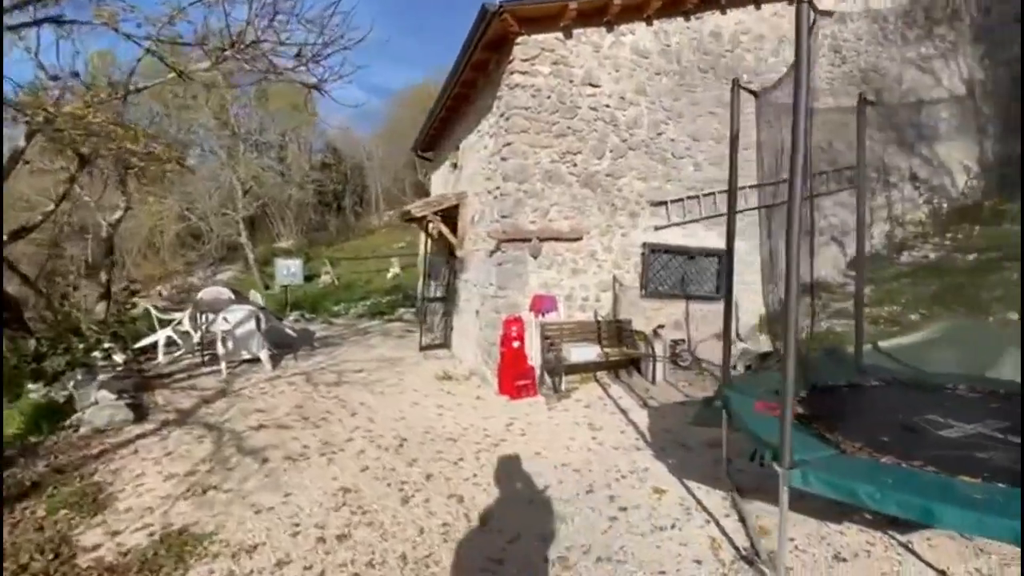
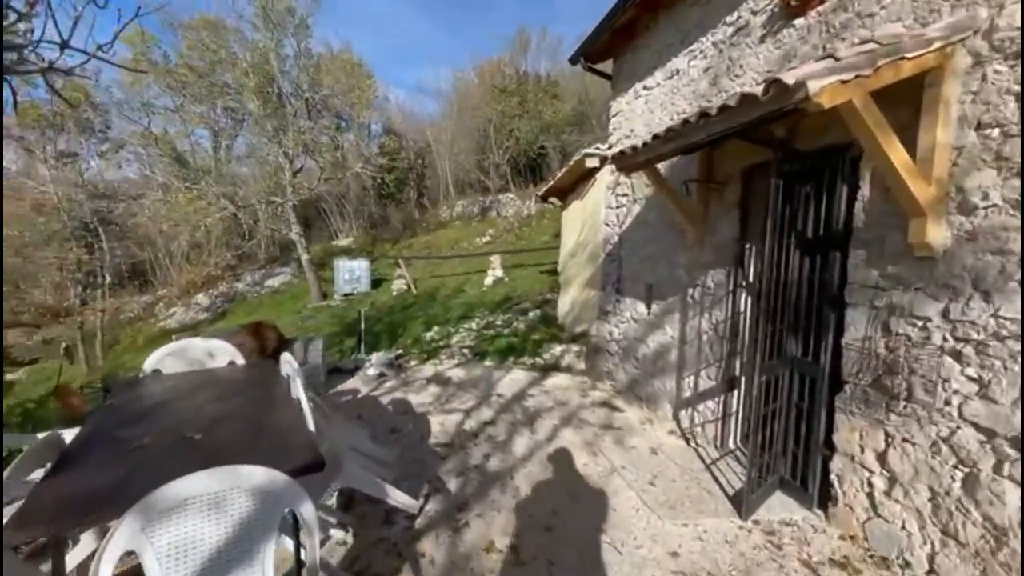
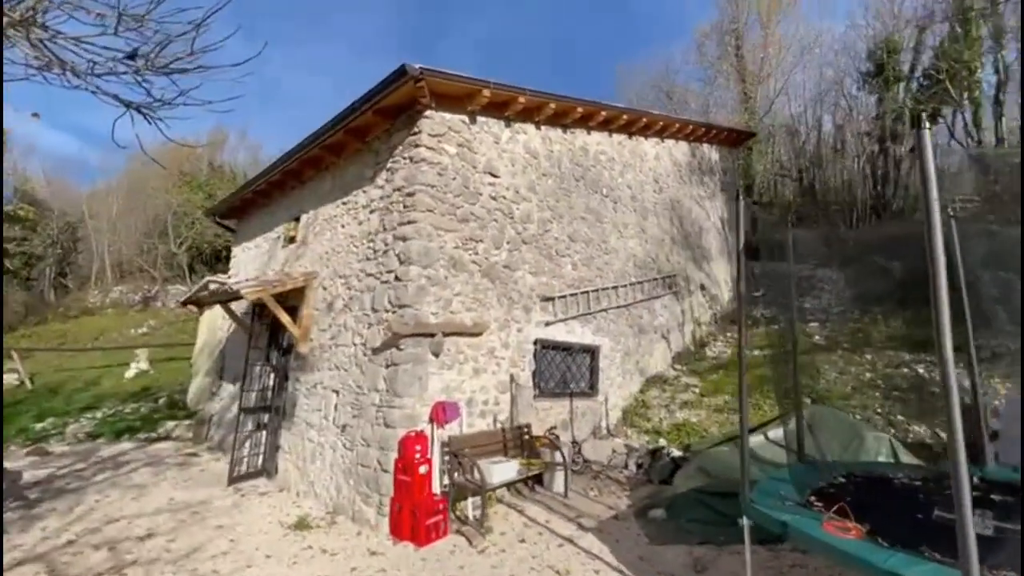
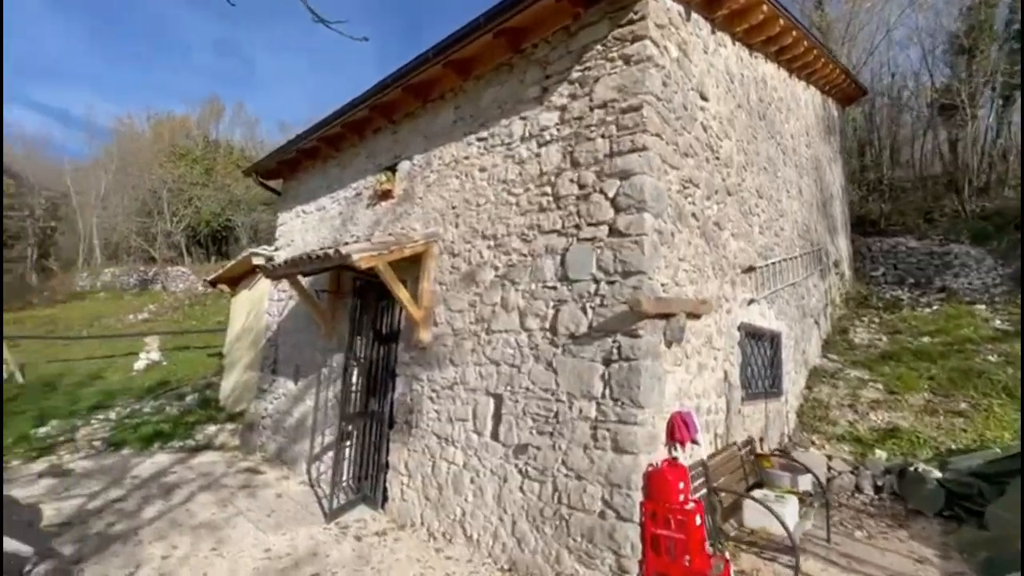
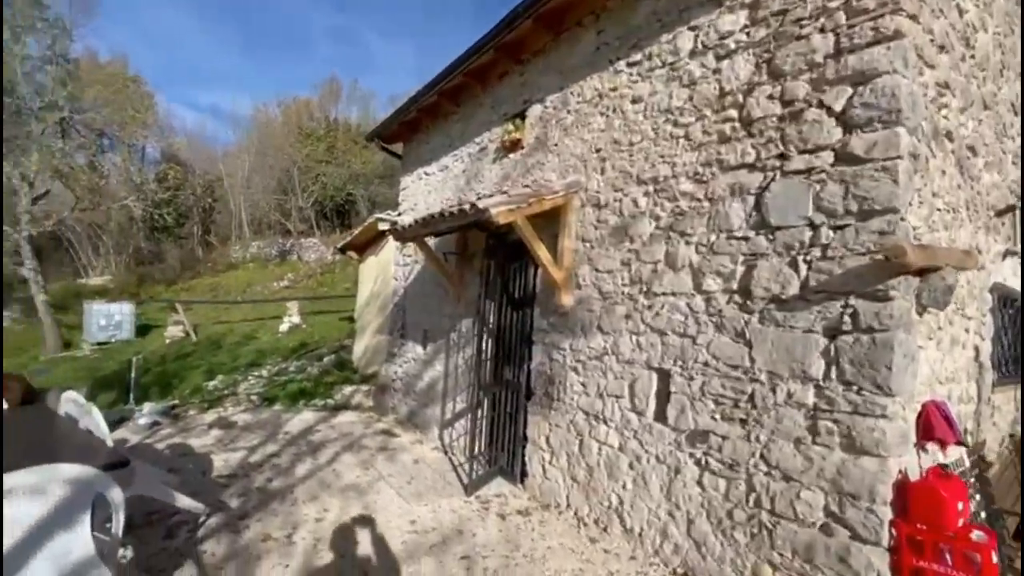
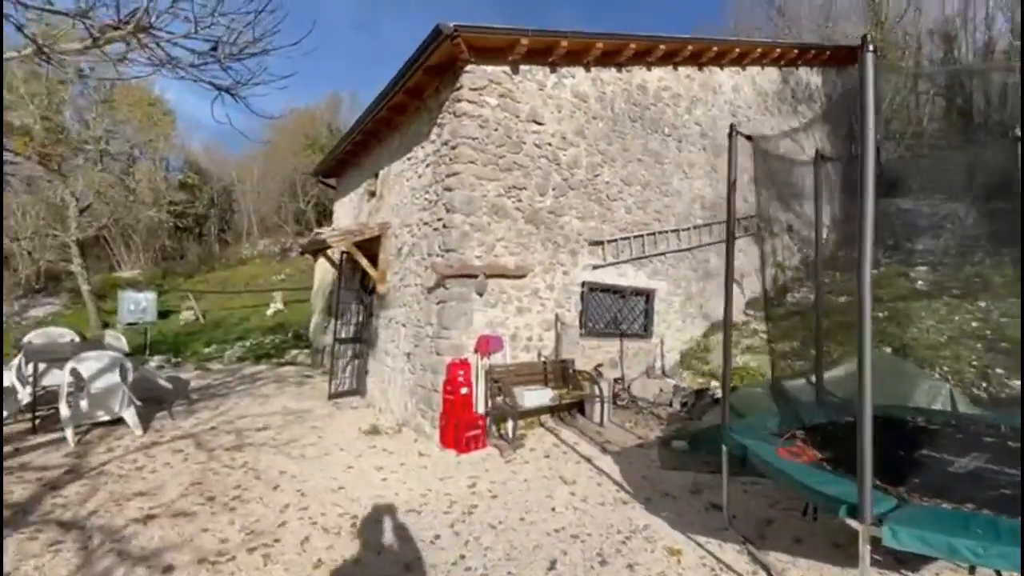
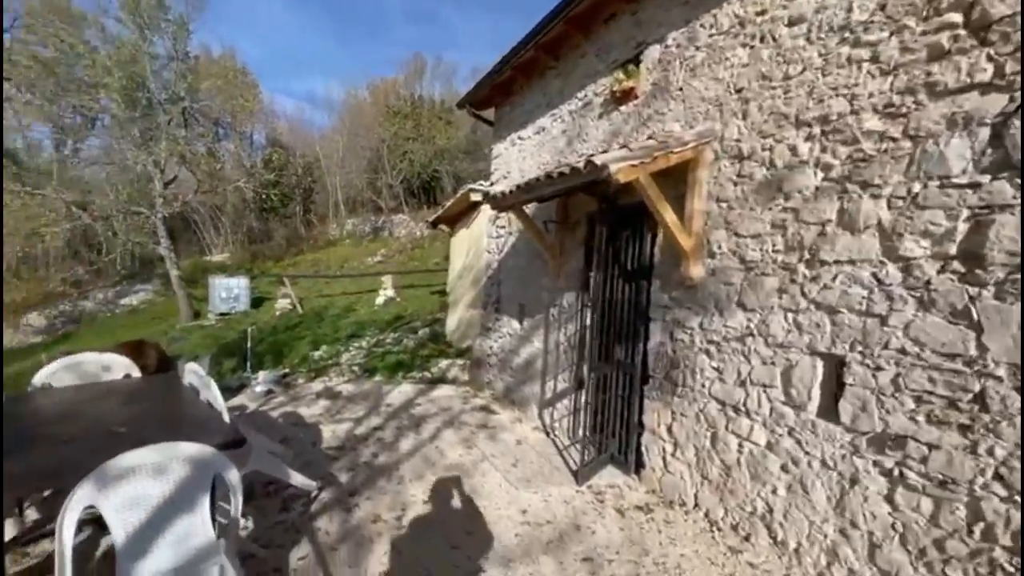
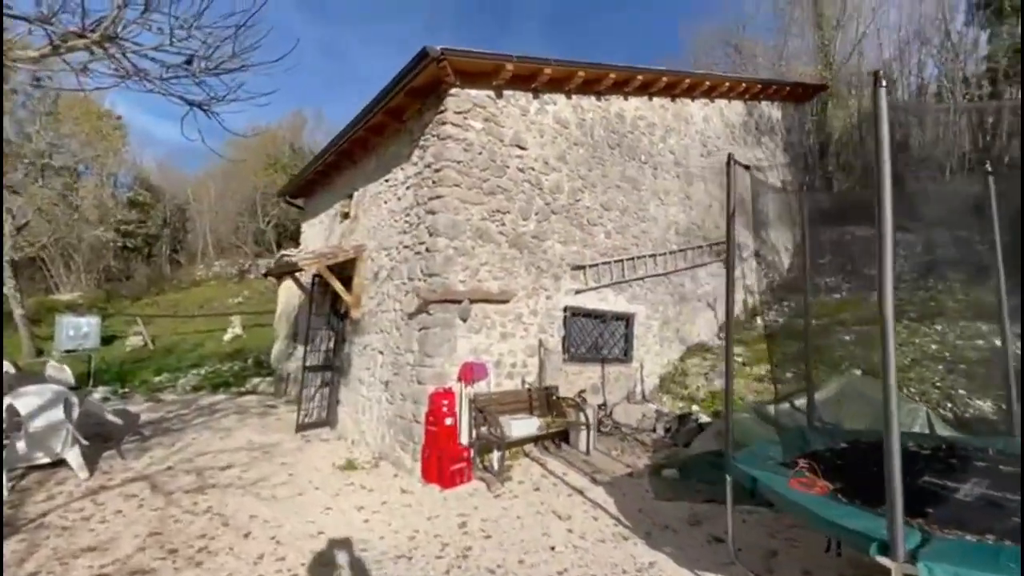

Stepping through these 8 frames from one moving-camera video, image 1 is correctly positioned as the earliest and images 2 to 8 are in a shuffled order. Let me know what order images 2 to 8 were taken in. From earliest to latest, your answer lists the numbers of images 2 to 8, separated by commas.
6, 8, 3, 4, 5, 7, 2
